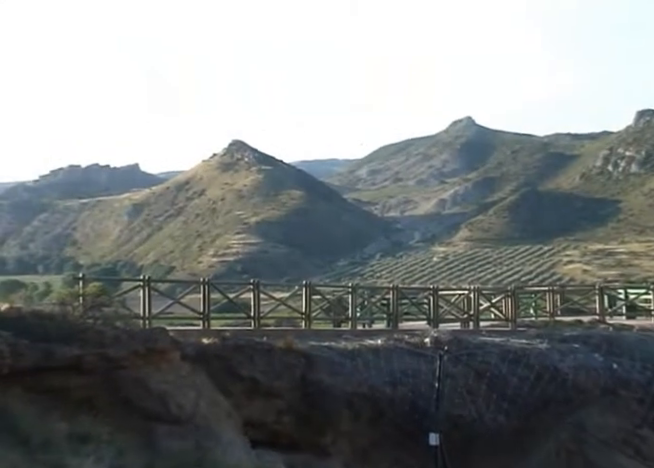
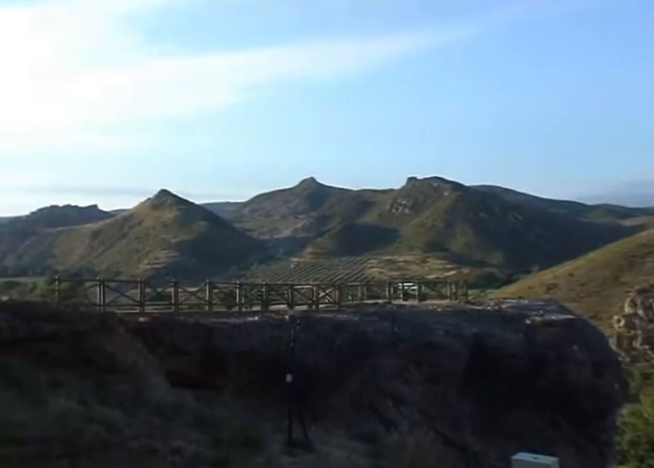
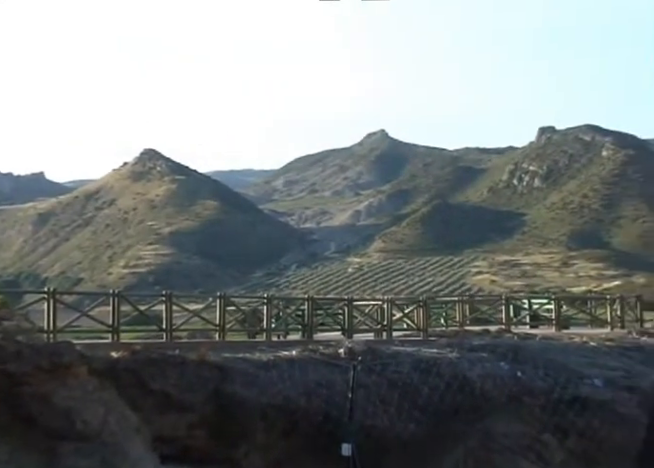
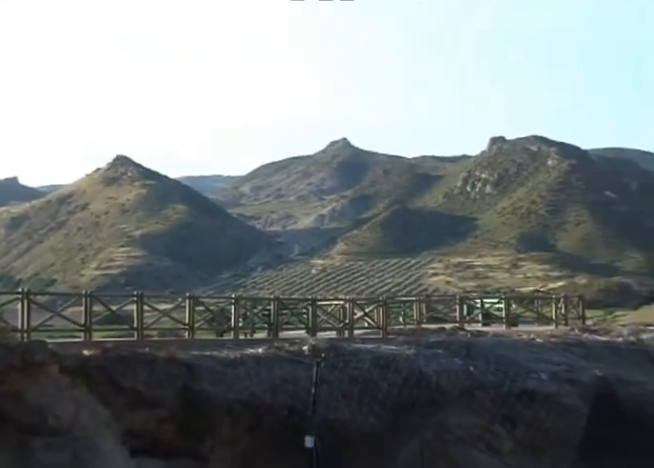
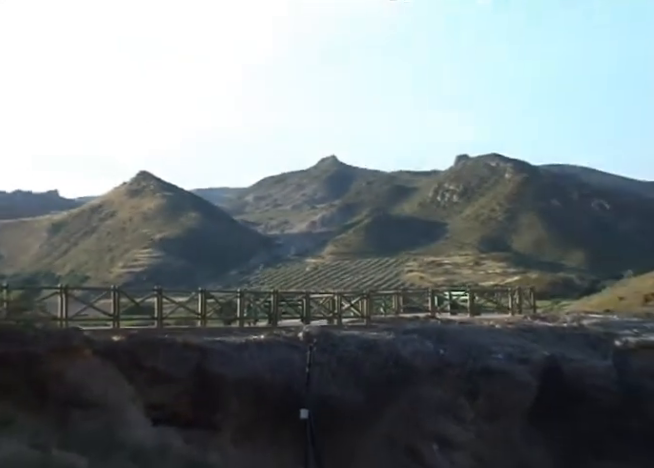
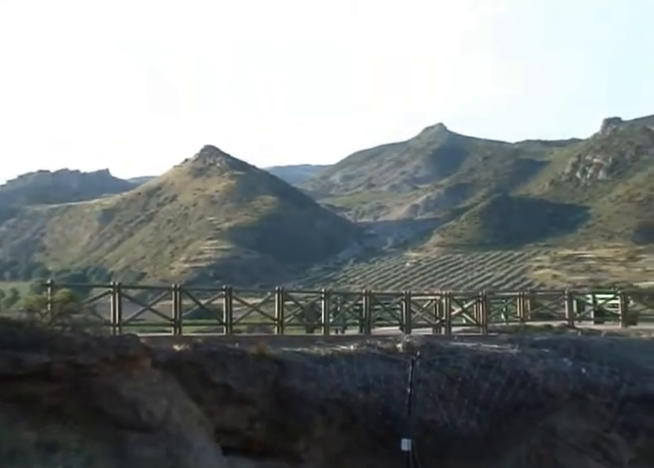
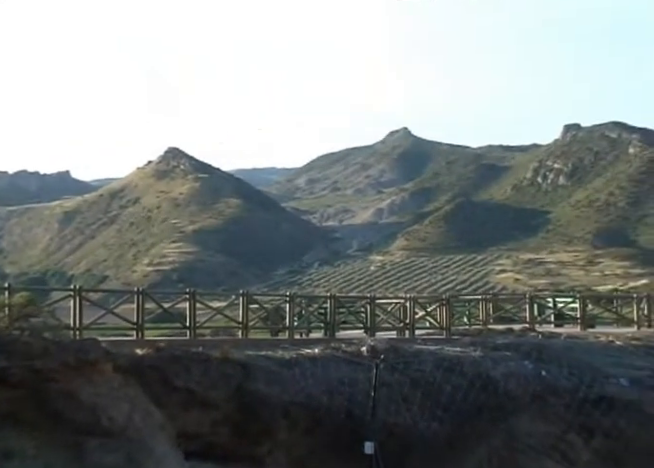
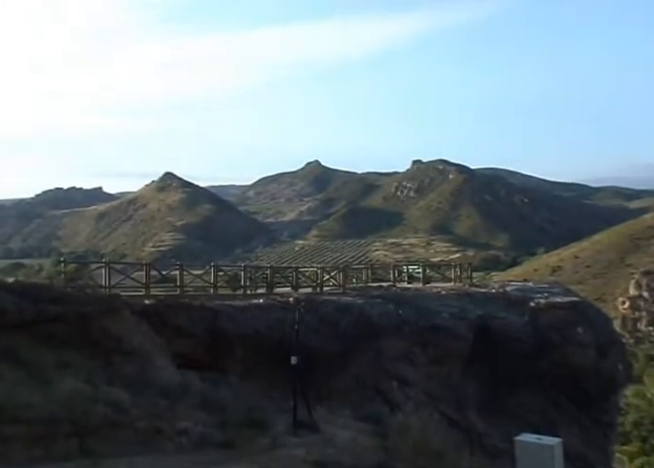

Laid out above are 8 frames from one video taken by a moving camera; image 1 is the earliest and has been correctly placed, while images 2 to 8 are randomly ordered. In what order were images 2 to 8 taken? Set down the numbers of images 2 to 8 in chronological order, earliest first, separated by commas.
6, 7, 3, 4, 5, 2, 8
